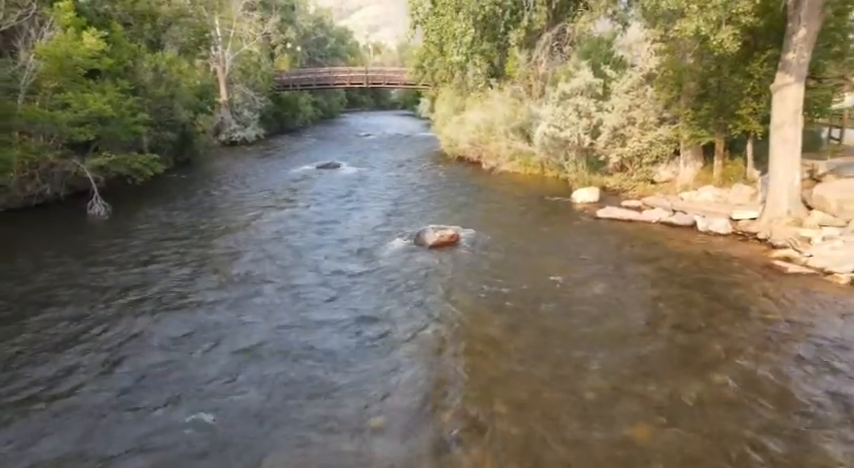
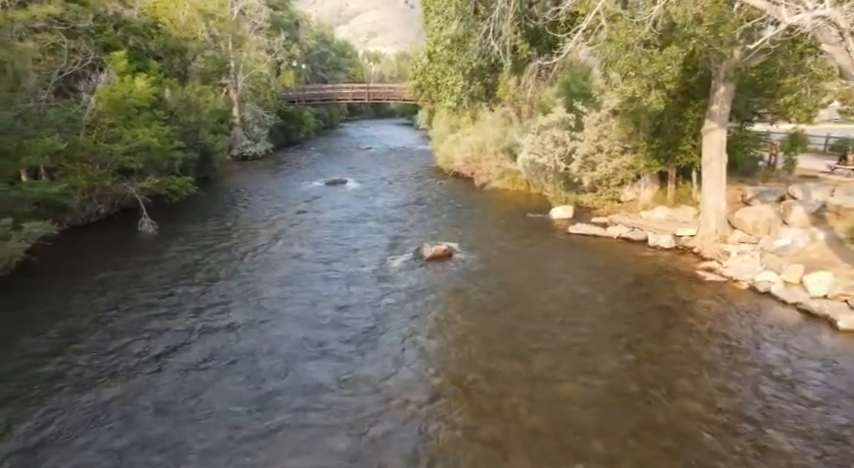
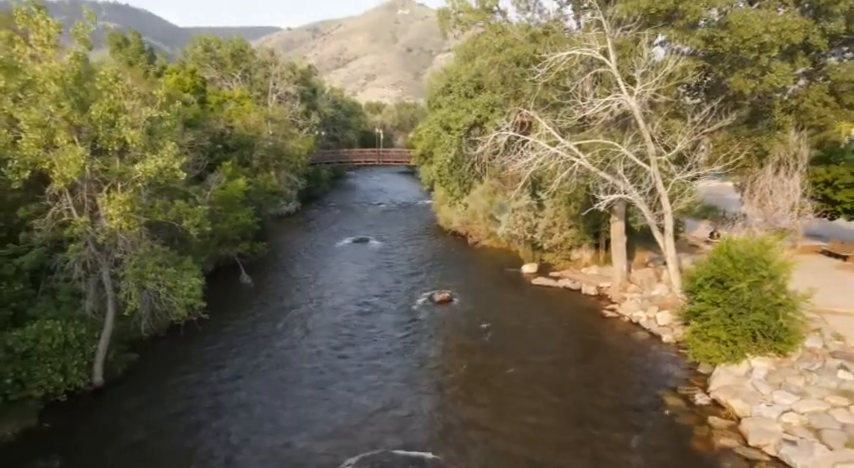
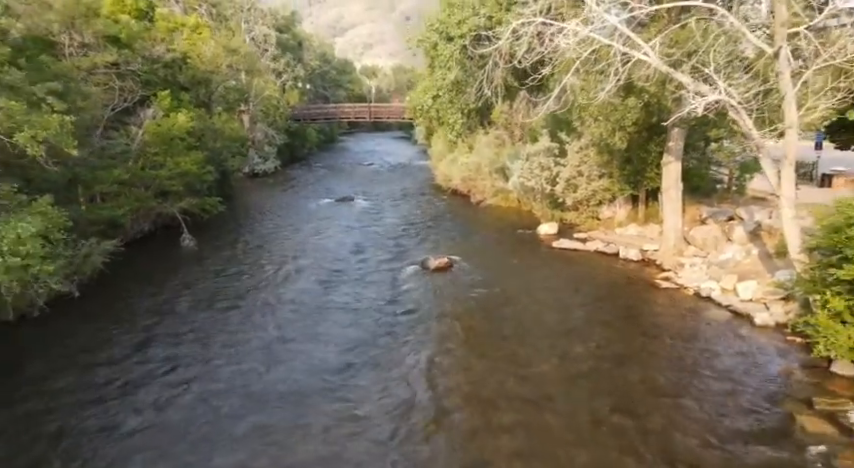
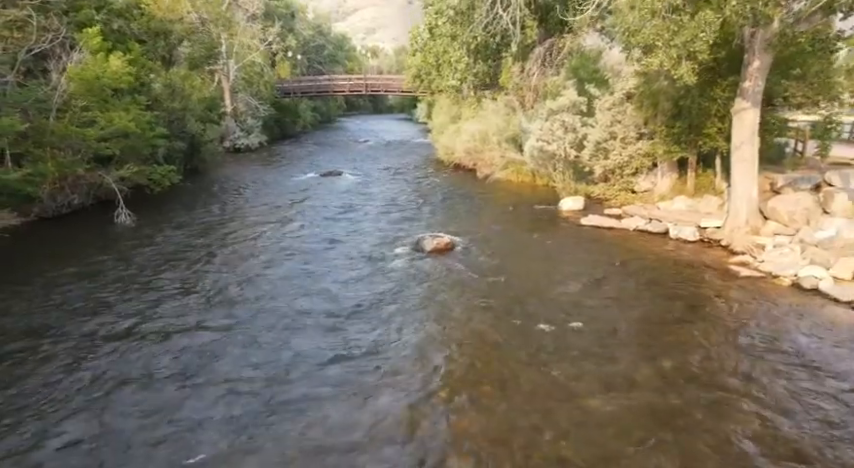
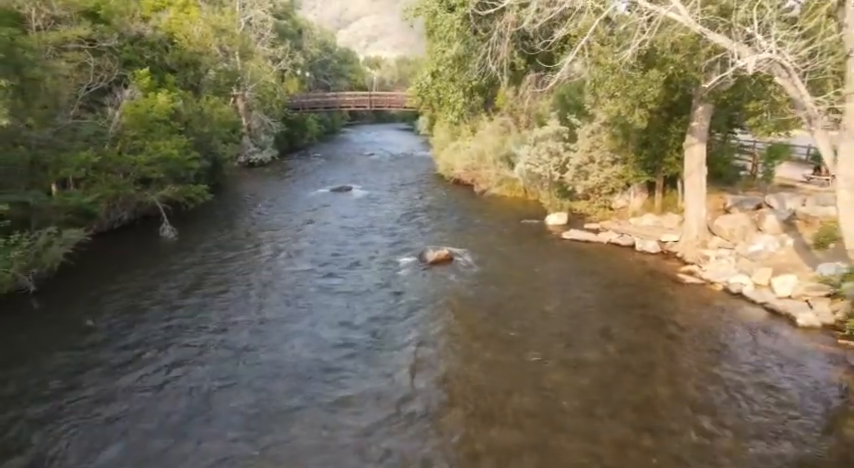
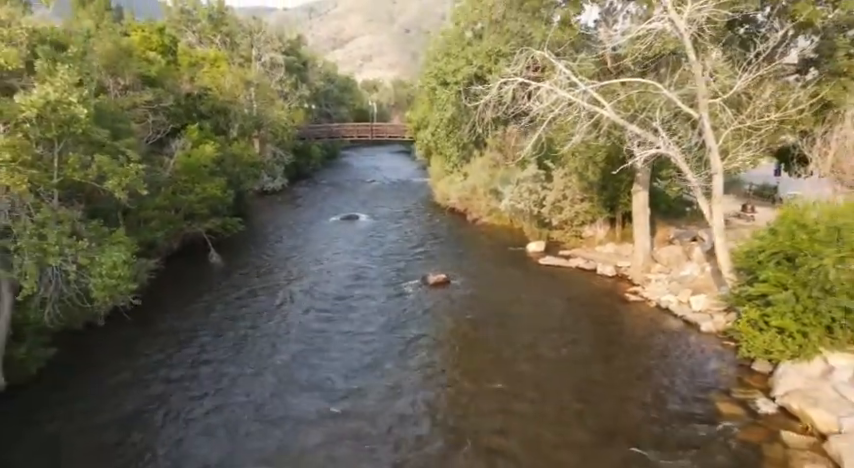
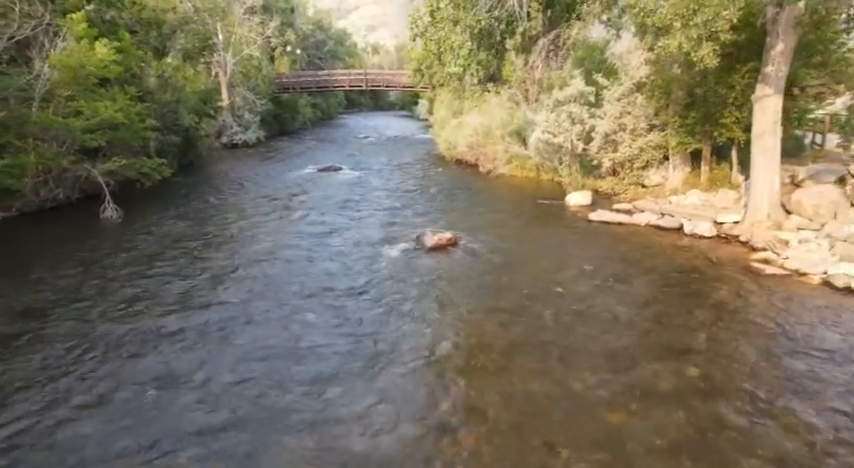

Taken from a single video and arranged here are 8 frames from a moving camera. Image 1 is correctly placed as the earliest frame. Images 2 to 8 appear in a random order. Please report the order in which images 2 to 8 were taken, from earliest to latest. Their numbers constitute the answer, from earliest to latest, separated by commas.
8, 5, 2, 6, 4, 7, 3
